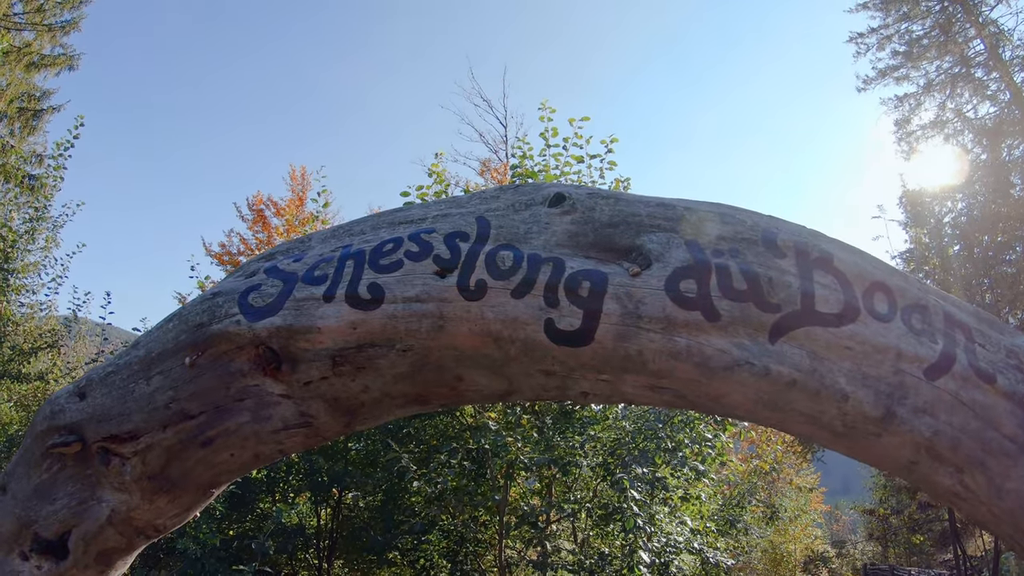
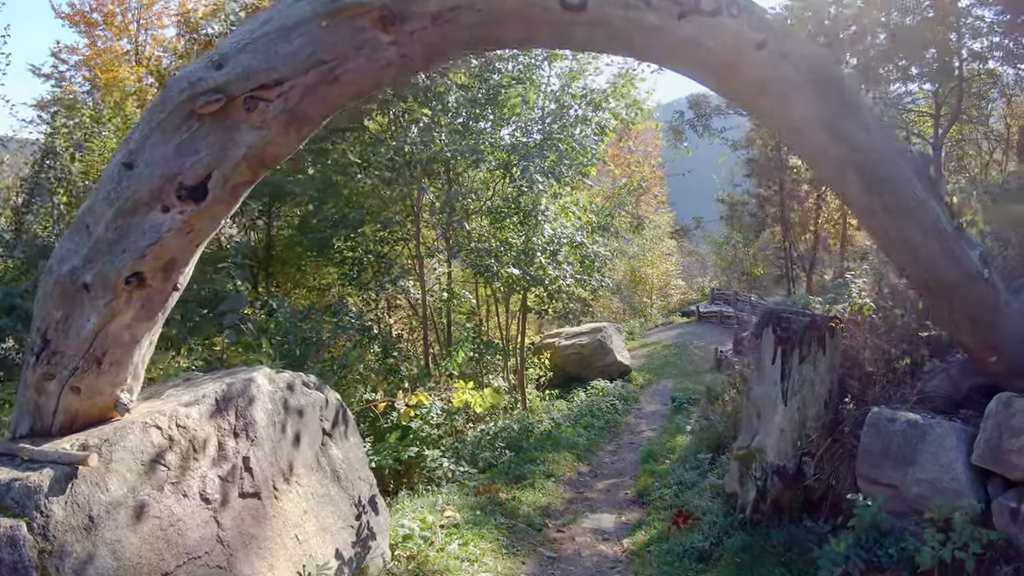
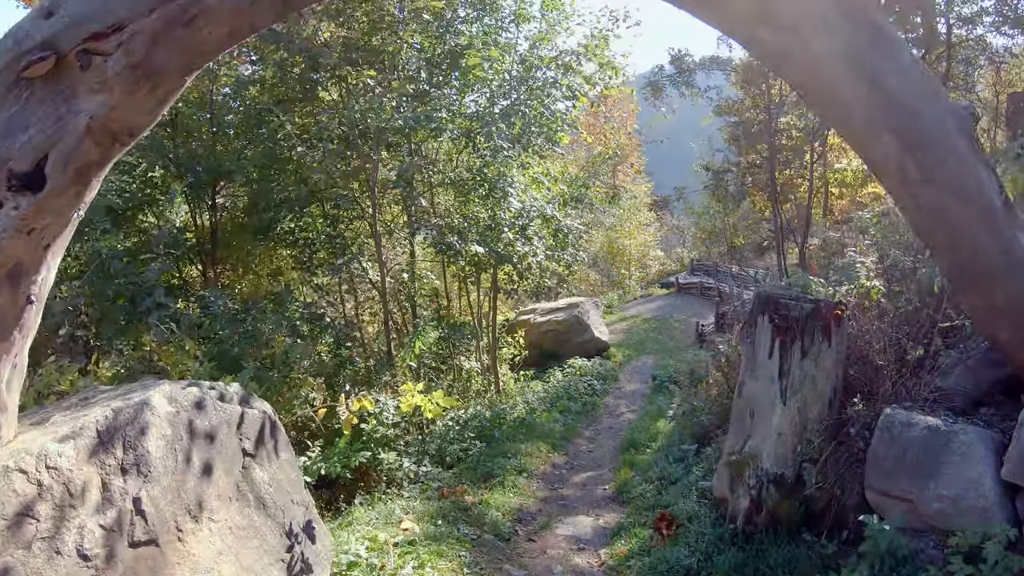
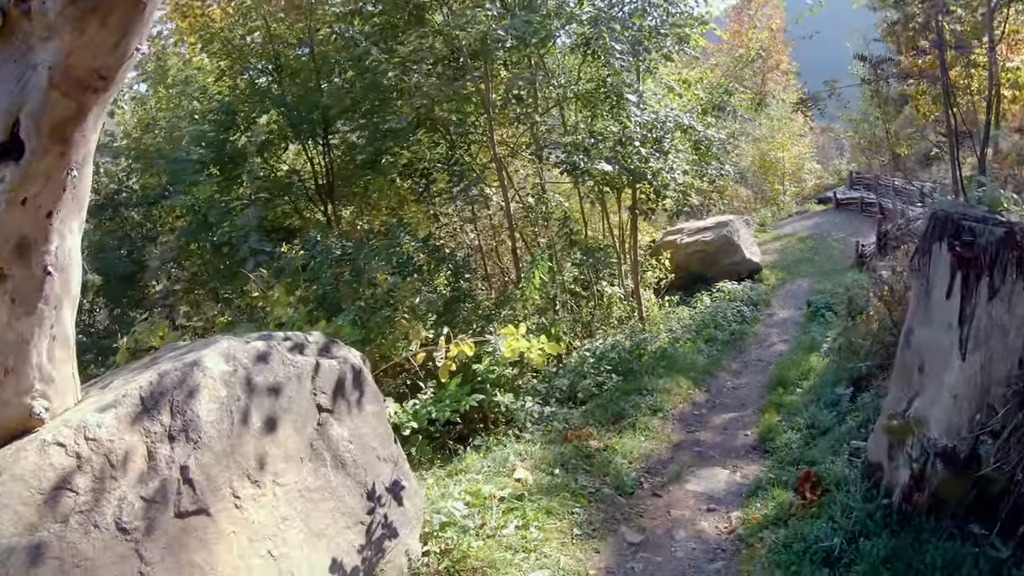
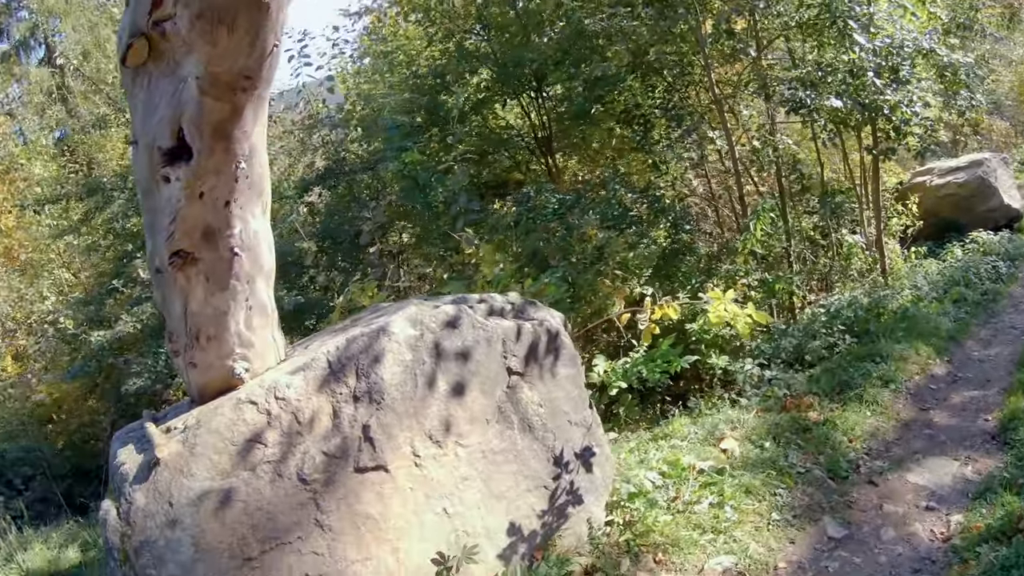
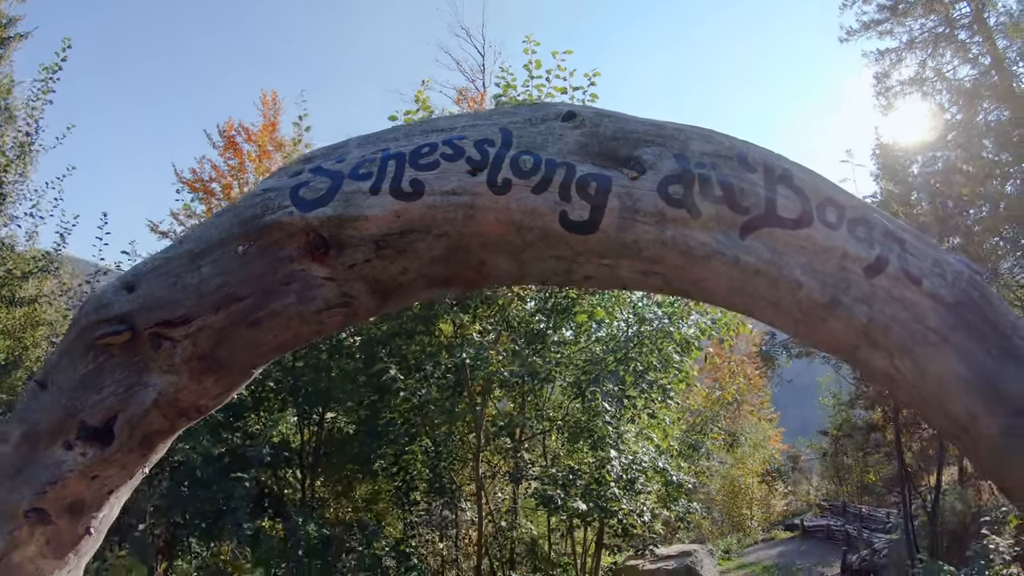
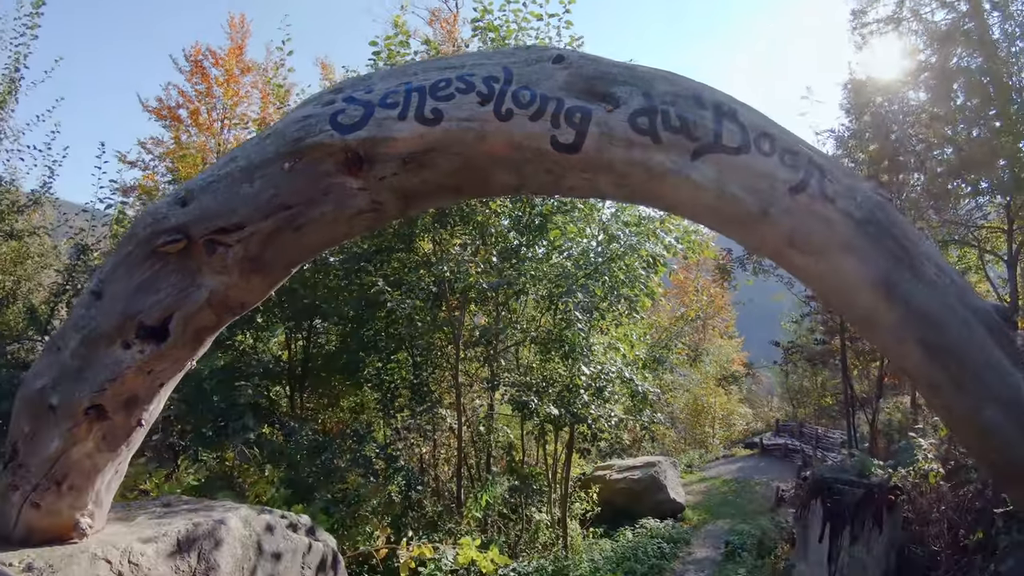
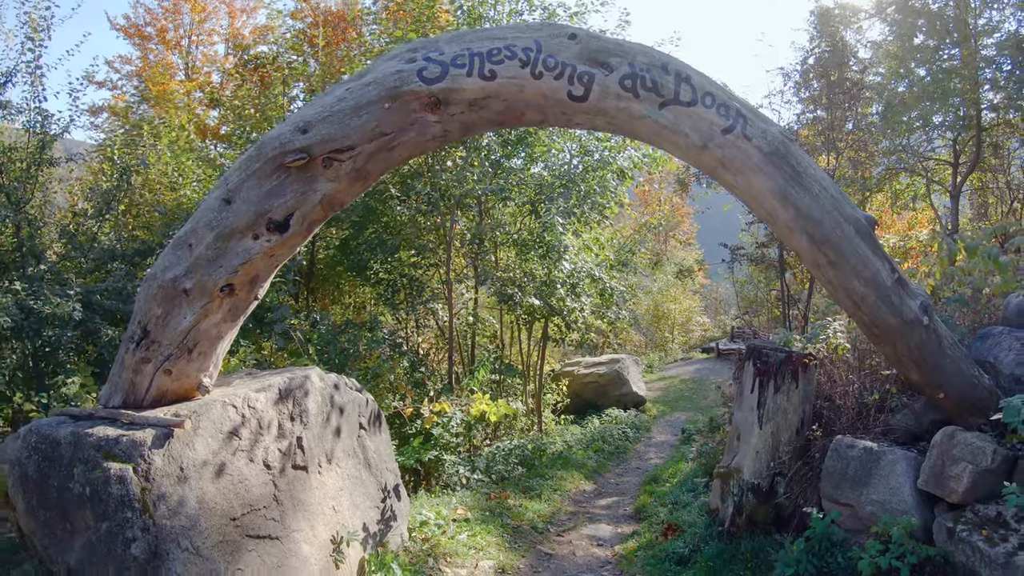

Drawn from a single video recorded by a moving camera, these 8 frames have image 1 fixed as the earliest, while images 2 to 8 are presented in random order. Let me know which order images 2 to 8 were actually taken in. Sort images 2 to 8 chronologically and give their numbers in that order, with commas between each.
6, 7, 8, 2, 3, 4, 5
